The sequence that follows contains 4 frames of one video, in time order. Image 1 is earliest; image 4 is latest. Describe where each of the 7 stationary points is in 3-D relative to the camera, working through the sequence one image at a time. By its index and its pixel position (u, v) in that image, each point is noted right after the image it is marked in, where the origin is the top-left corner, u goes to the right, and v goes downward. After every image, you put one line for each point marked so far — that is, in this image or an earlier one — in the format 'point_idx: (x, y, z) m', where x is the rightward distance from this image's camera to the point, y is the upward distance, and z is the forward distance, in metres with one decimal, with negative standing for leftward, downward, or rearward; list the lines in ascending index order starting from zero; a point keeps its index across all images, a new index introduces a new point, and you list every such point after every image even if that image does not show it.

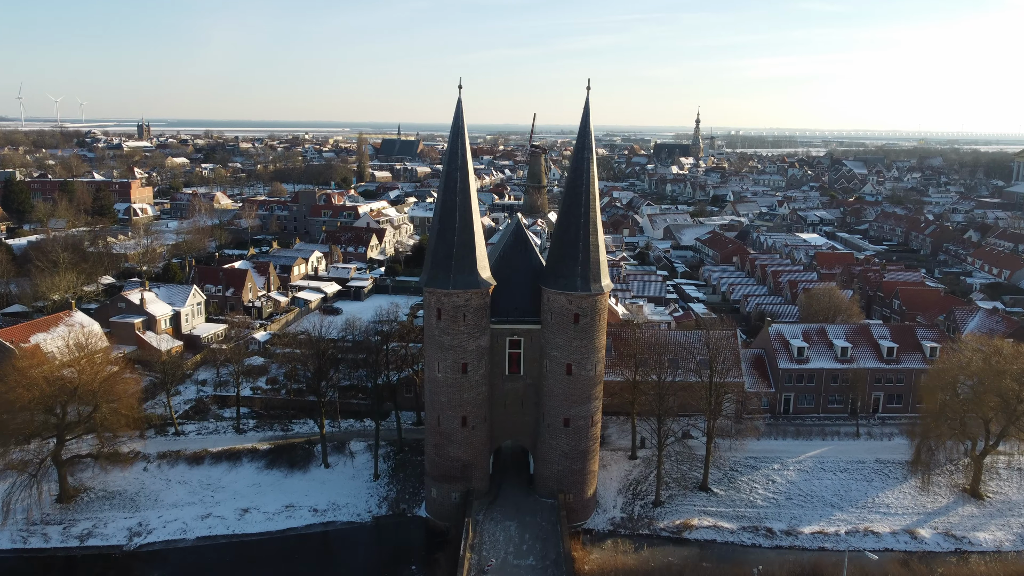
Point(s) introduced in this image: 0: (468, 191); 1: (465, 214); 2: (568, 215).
0: (-1.0, +2.3, +19.5) m
1: (-1.1, +1.8, +19.6) m
2: (+1.3, +1.8, +19.9) m
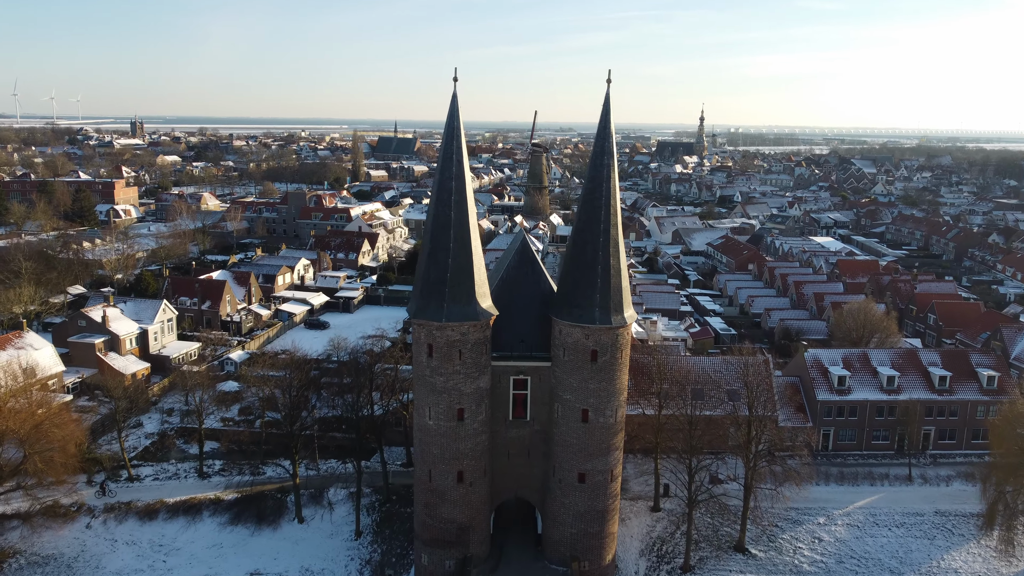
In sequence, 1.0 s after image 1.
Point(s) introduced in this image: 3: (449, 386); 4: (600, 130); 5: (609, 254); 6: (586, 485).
0: (-0.9, +1.7, +16.2) m
1: (-1.0, +1.1, +16.4) m
2: (+1.5, +1.1, +16.7) m
3: (-1.3, -2.0, +16.9) m
4: (+1.8, +3.2, +16.6) m
5: (+2.0, +0.7, +16.6) m
6: (+1.6, -4.2, +17.4) m
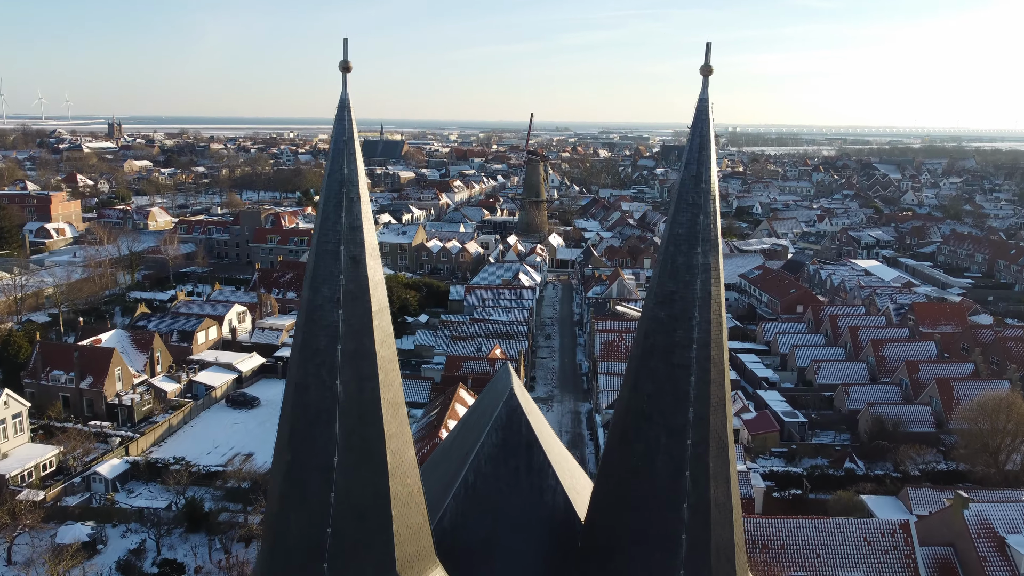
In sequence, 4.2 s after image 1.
0: (-1.2, -0.7, +6.7) m
1: (-1.3, -1.2, +6.8) m
2: (+1.2, -1.2, +7.1) m
3: (-1.6, -4.4, +7.3) m
4: (+1.5, +0.8, +7.1) m
5: (+1.7, -1.6, +7.0) m
6: (+1.3, -6.5, +7.8) m
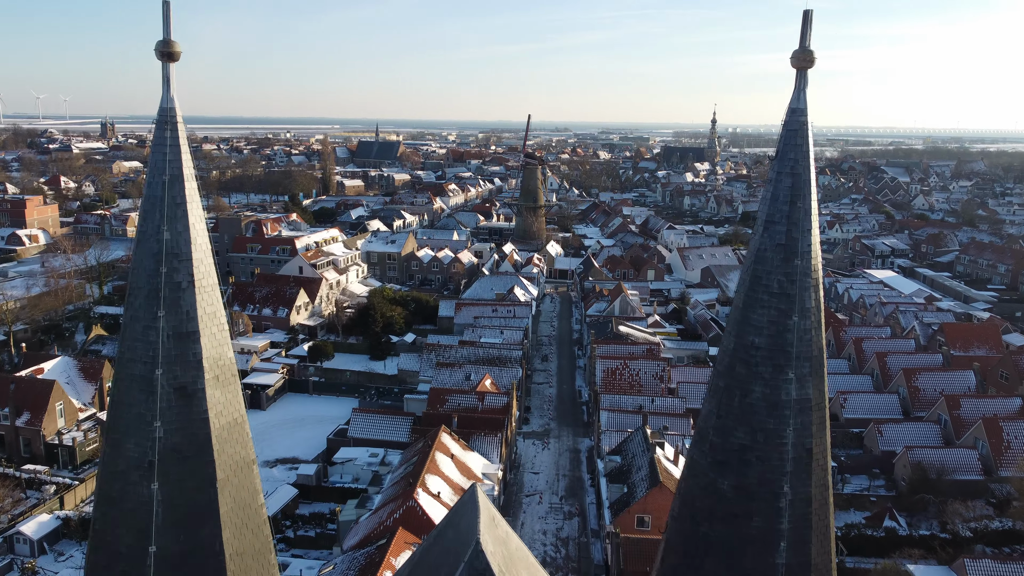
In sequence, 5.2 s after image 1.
0: (-1.5, -1.4, +3.6) m
1: (-1.5, -2.0, +3.8) m
2: (+0.9, -2.0, +4.1) m
3: (-1.8, -5.1, +4.3) m
4: (+1.3, +0.1, +4.0) m
5: (+1.4, -2.4, +4.0) m
6: (+1.0, -7.3, +4.8) m
